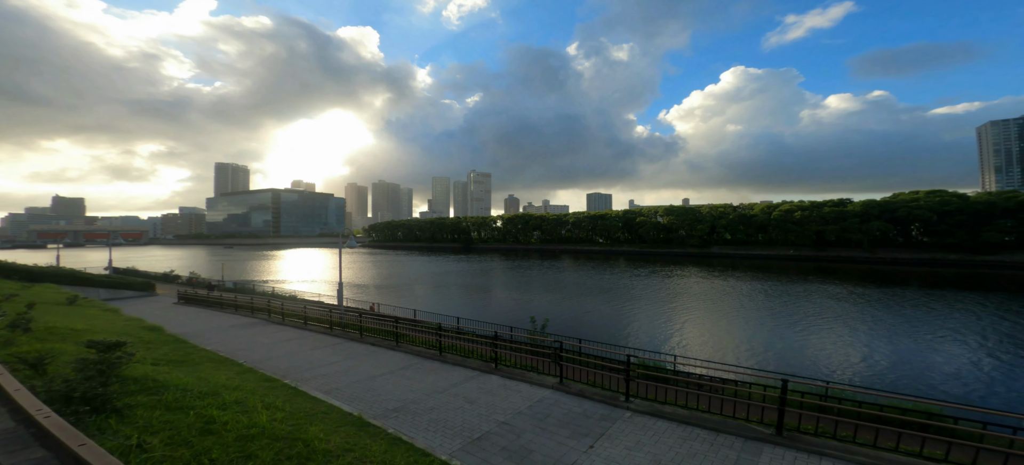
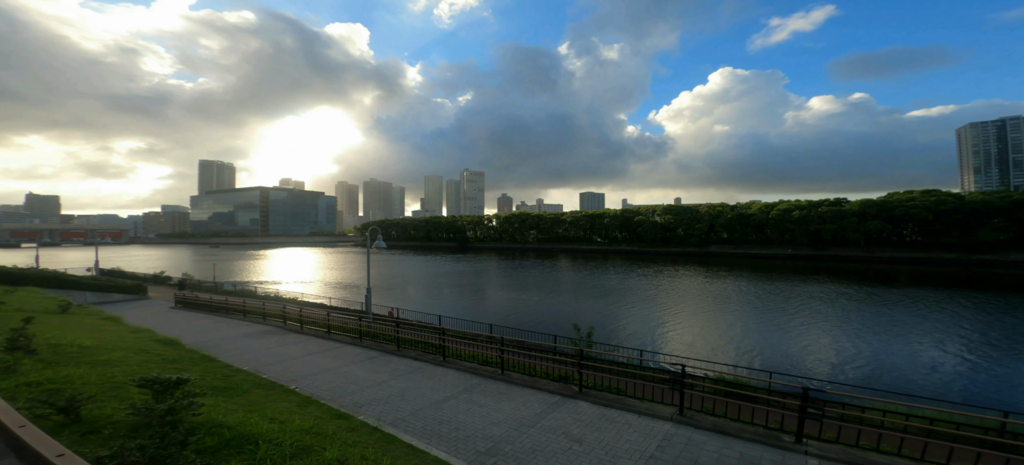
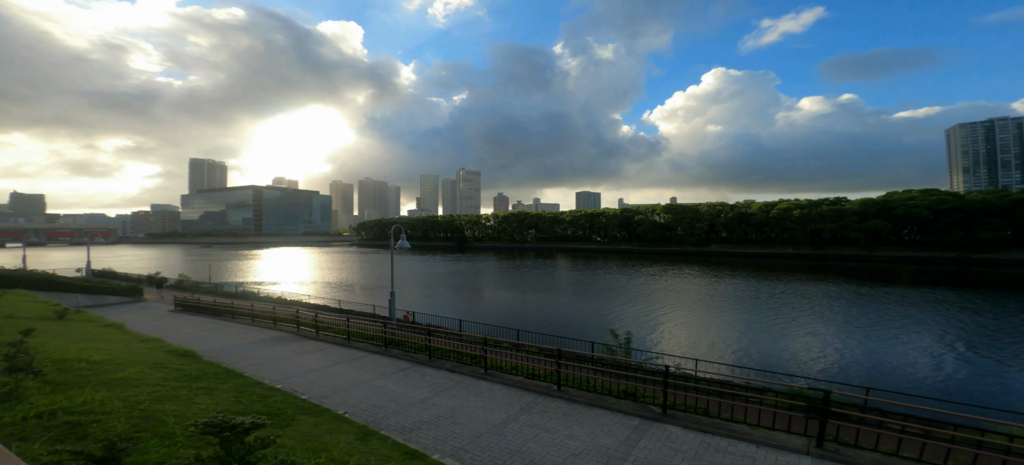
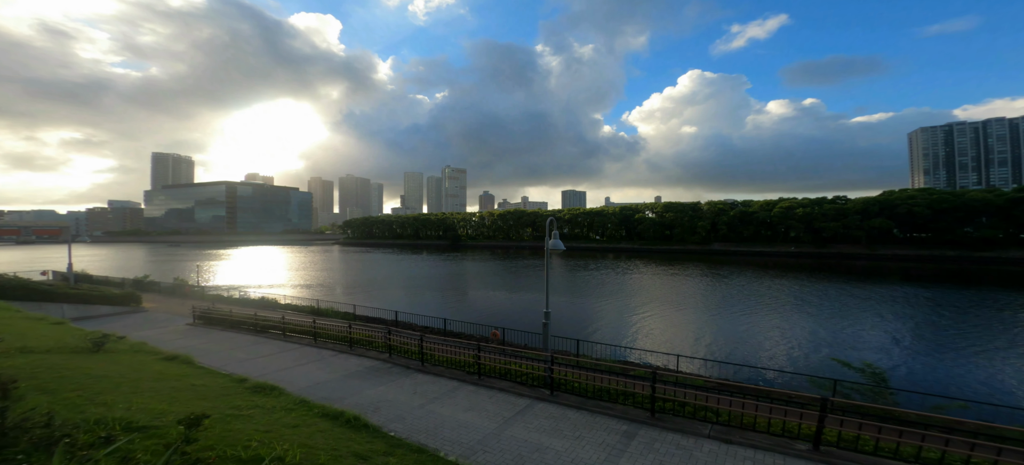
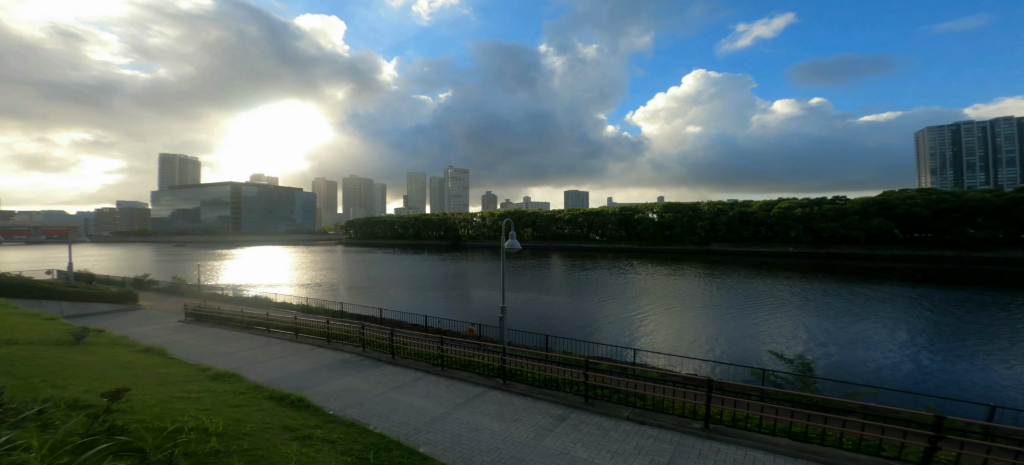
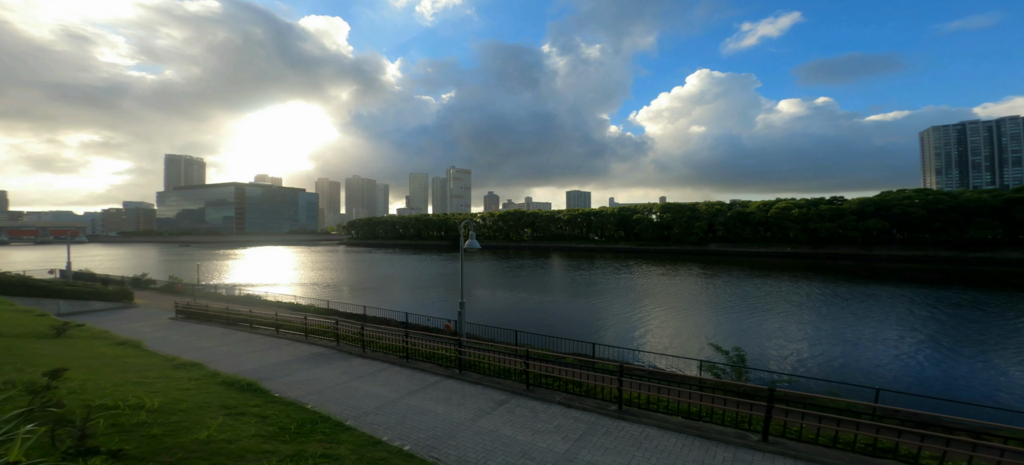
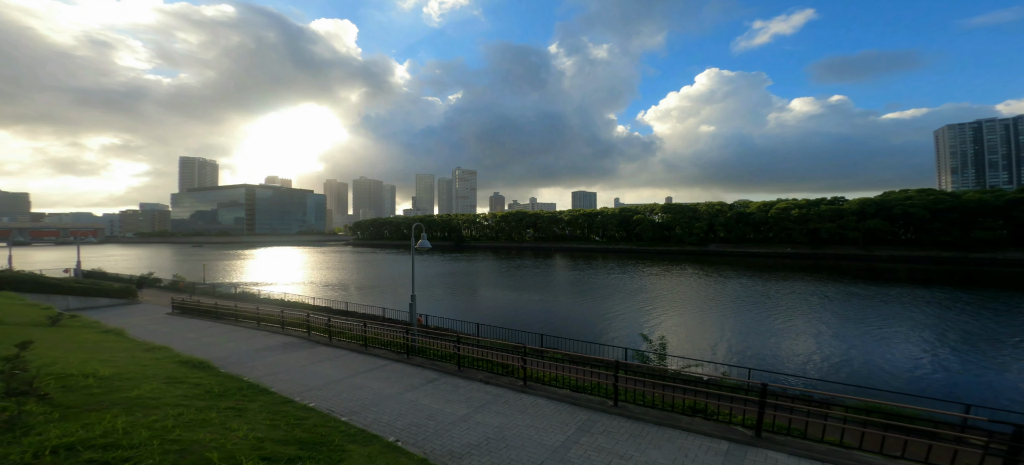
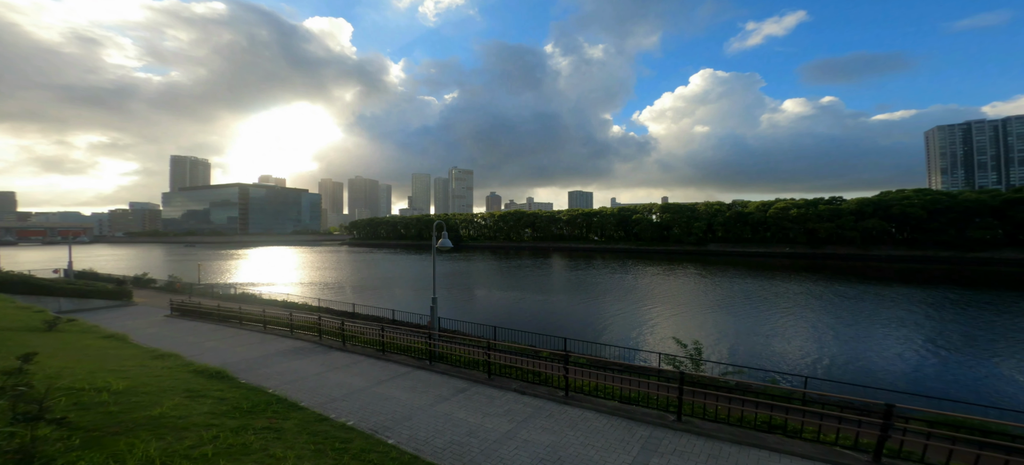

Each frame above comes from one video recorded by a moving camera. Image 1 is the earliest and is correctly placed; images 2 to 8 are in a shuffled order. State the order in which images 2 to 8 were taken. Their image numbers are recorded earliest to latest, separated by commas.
2, 3, 7, 8, 6, 5, 4
